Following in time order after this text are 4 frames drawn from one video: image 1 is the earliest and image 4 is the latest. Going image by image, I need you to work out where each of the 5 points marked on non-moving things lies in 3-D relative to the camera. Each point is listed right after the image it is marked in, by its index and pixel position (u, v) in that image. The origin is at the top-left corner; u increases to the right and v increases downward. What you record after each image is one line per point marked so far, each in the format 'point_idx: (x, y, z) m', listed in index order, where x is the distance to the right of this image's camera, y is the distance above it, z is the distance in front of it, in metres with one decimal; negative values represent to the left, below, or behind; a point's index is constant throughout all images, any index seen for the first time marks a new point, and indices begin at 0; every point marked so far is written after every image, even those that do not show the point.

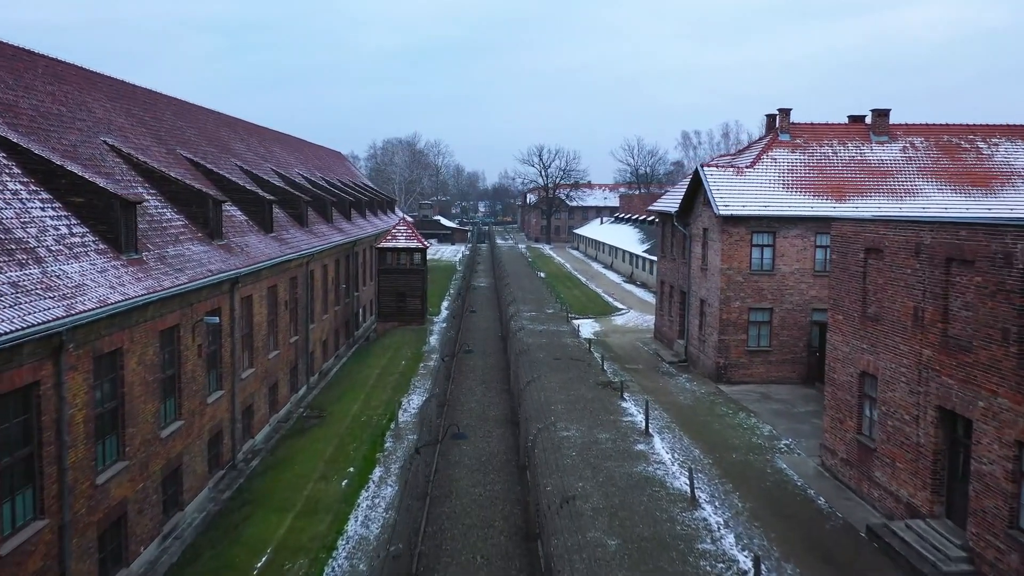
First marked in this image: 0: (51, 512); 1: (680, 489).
0: (-5.4, -2.6, +9.8) m
1: (+2.6, -3.2, +13.1) m
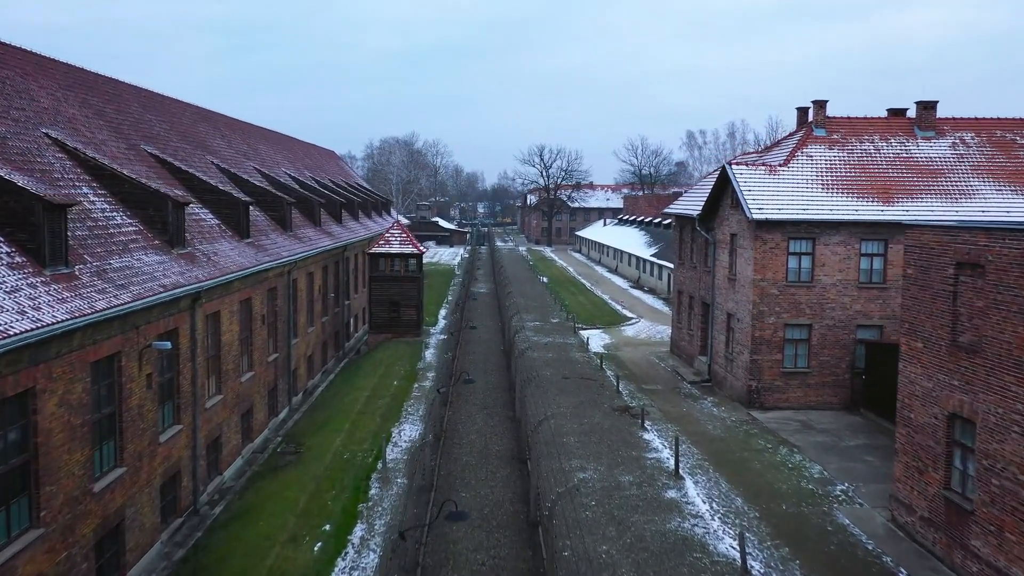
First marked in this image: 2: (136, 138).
0: (-5.3, -2.9, +7.5) m
1: (+2.8, -3.4, +10.7) m
2: (-8.8, +3.5, +19.5) m
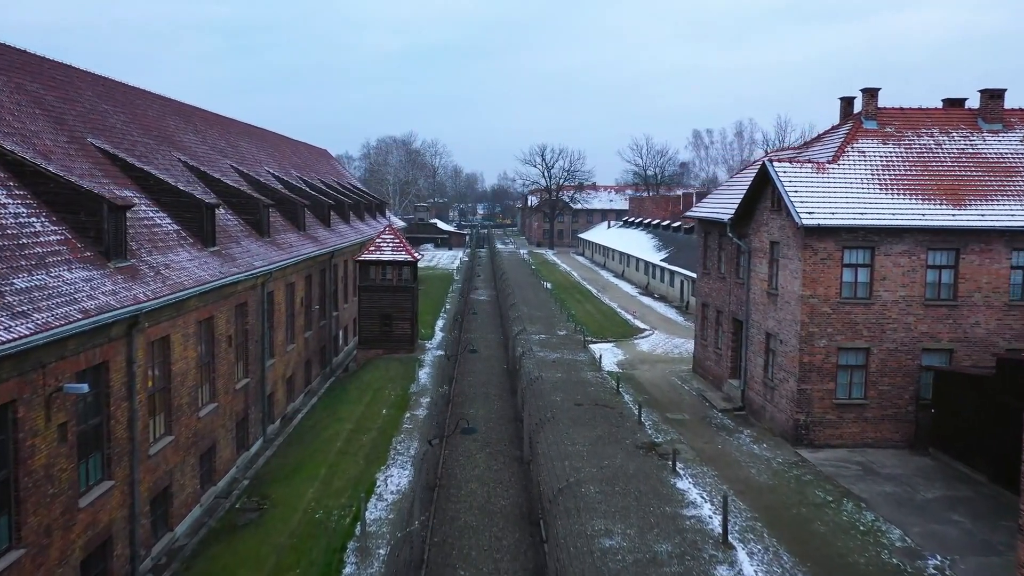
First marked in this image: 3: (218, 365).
0: (-5.2, -3.2, +4.8) m
1: (+2.9, -3.8, +8.1) m
2: (-8.7, +3.2, +16.8) m
3: (-5.6, -1.5, +15.8) m
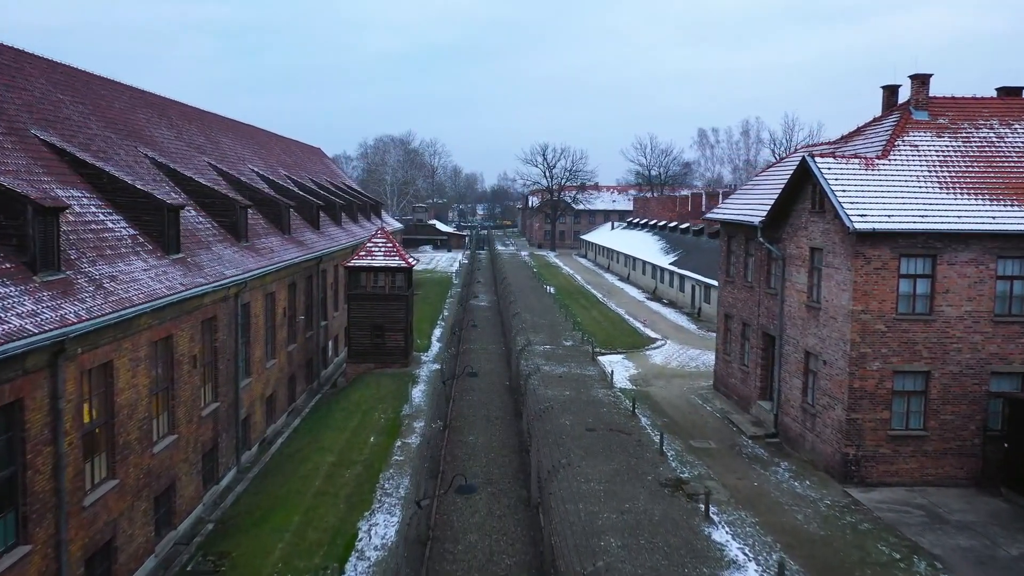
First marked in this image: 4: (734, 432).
0: (-5.1, -3.4, +2.7) m
1: (+3.0, -4.0, +6.0) m
2: (-8.6, +2.9, +14.7) m
3: (-5.5, -1.7, +13.7) m
4: (+4.6, -3.0, +17.2) m
